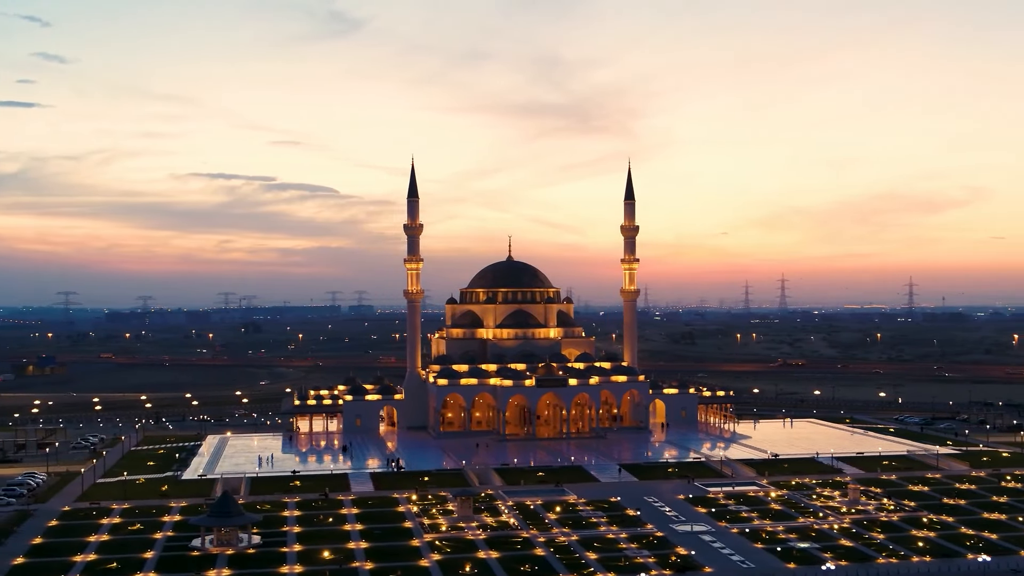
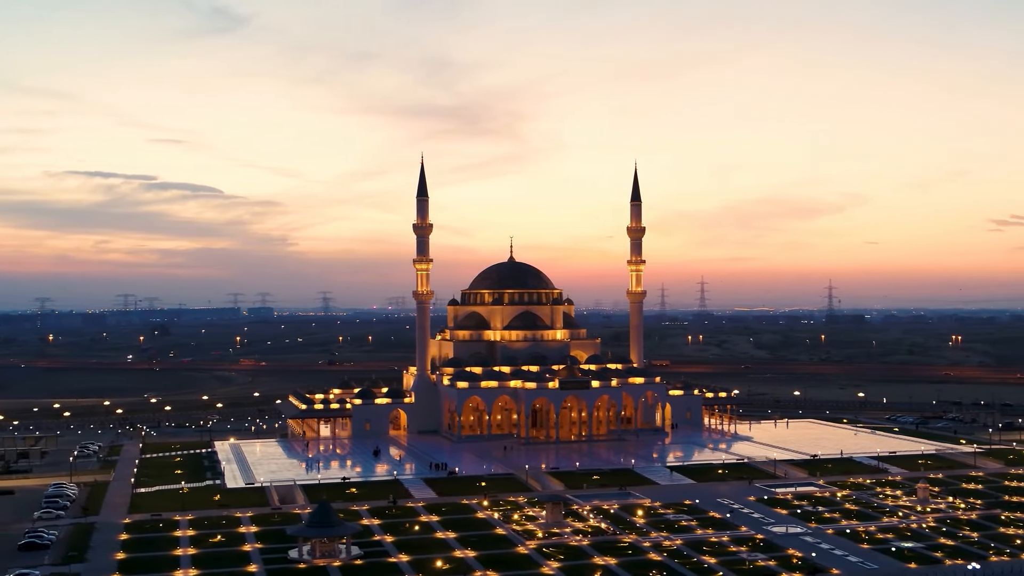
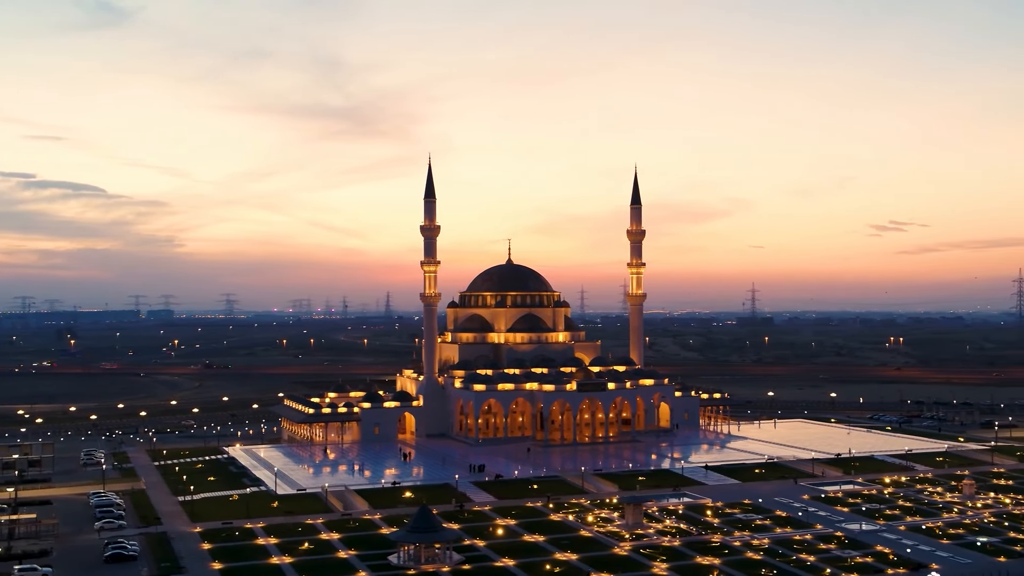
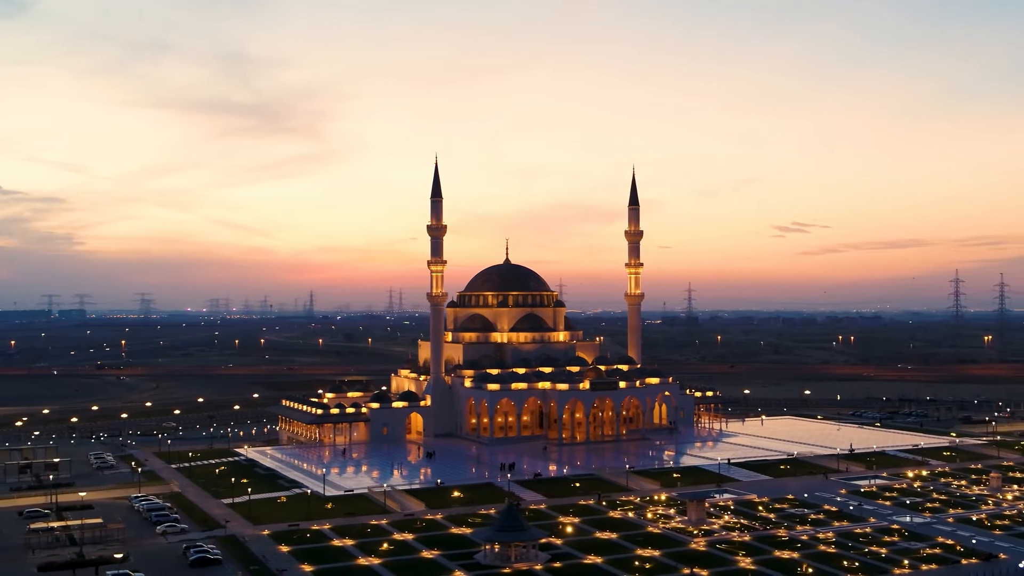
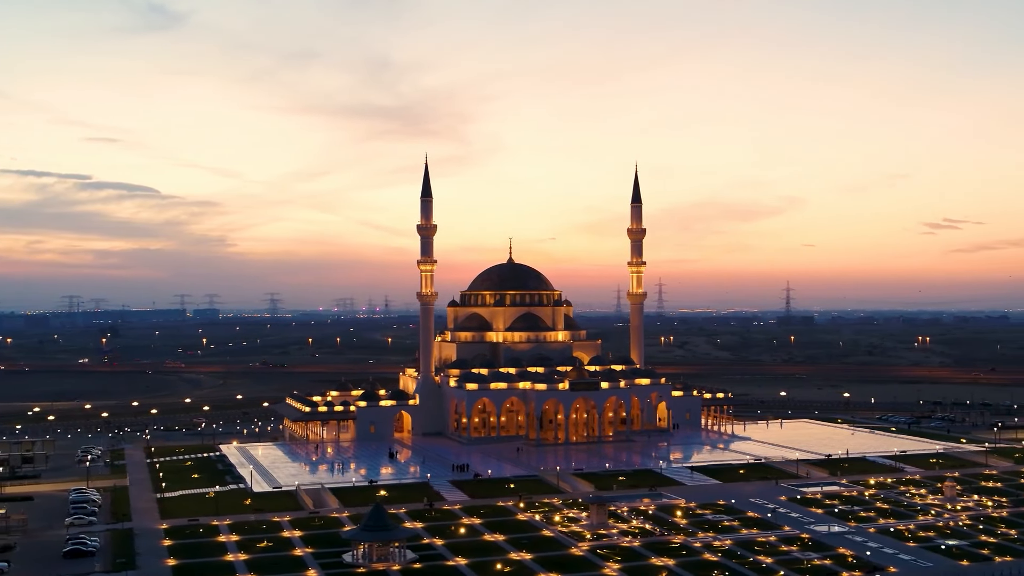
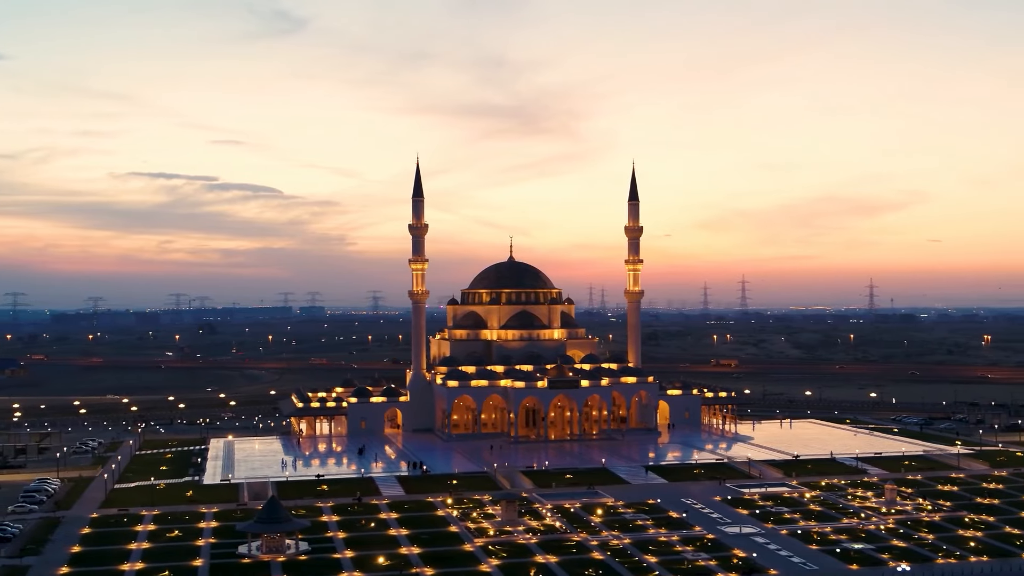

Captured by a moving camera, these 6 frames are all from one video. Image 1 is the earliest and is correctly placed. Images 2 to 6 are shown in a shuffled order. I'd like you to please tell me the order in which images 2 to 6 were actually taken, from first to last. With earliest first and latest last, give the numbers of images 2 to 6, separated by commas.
6, 2, 5, 3, 4
